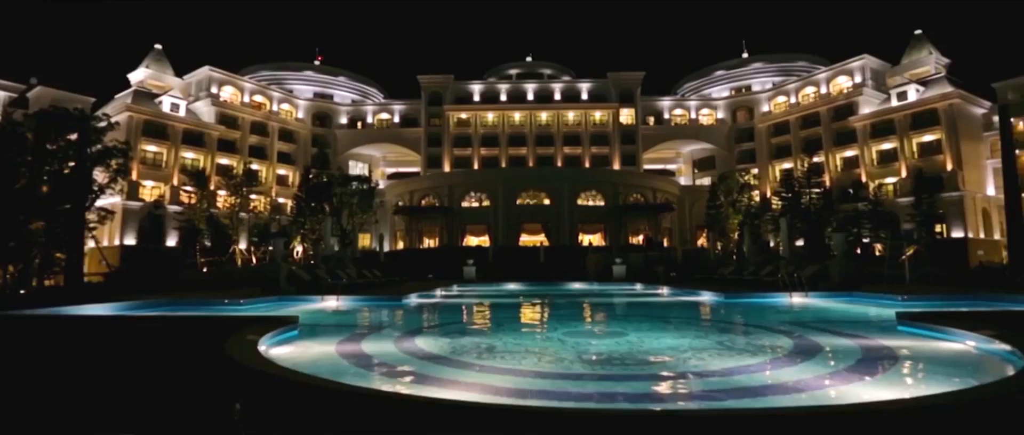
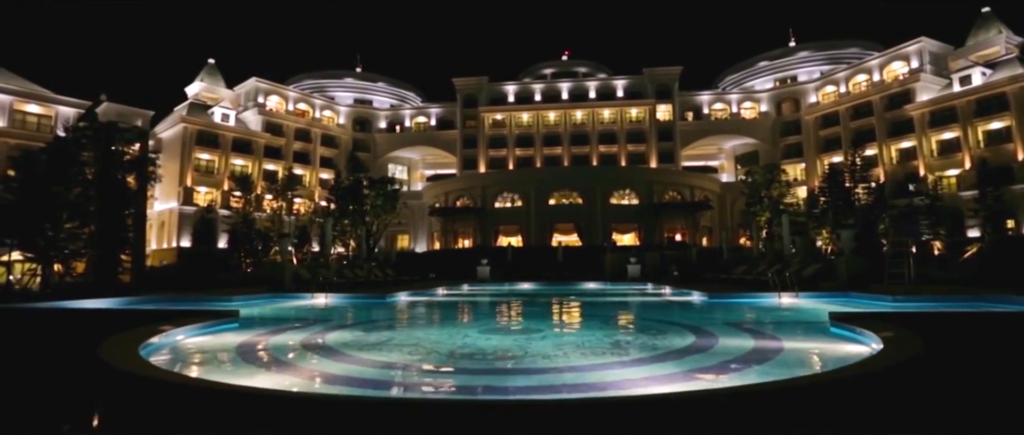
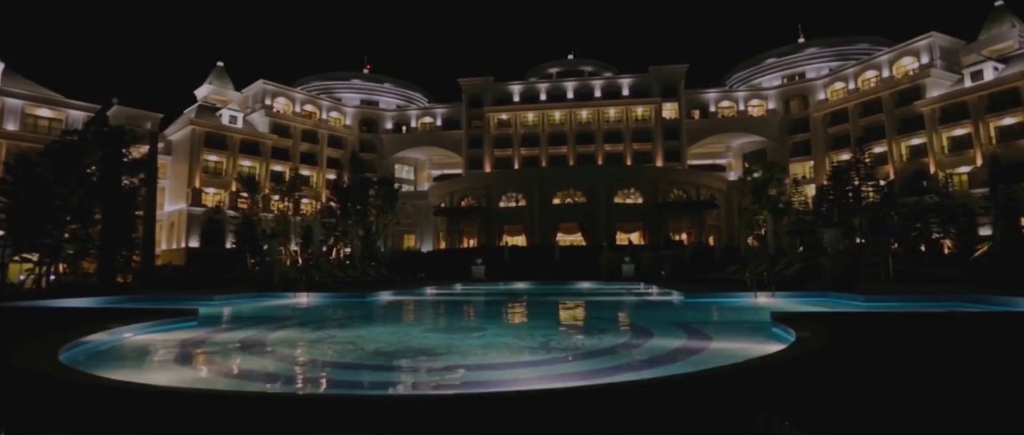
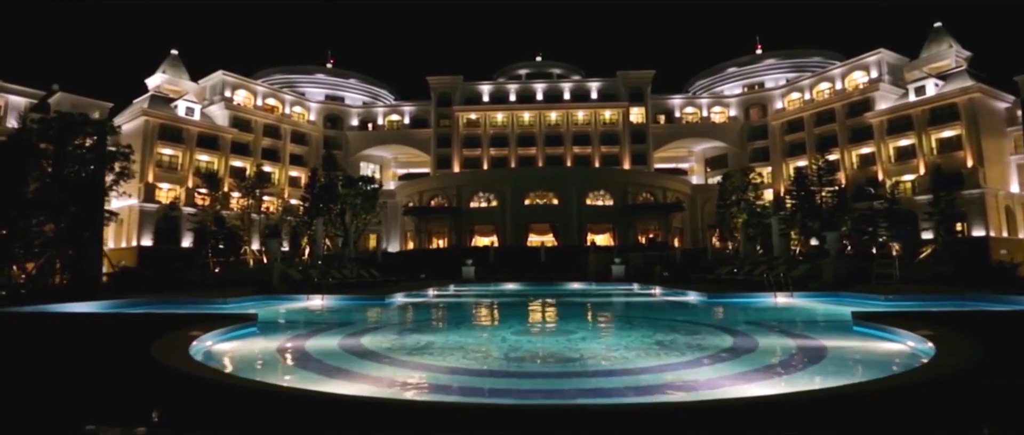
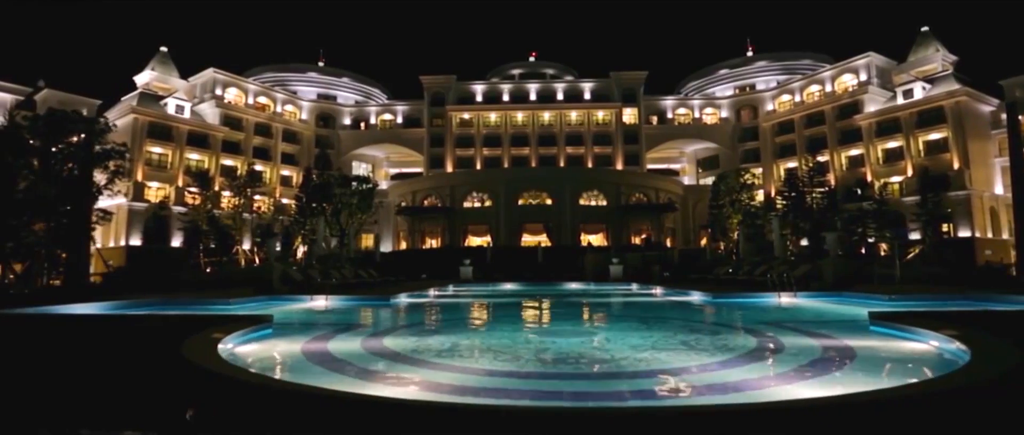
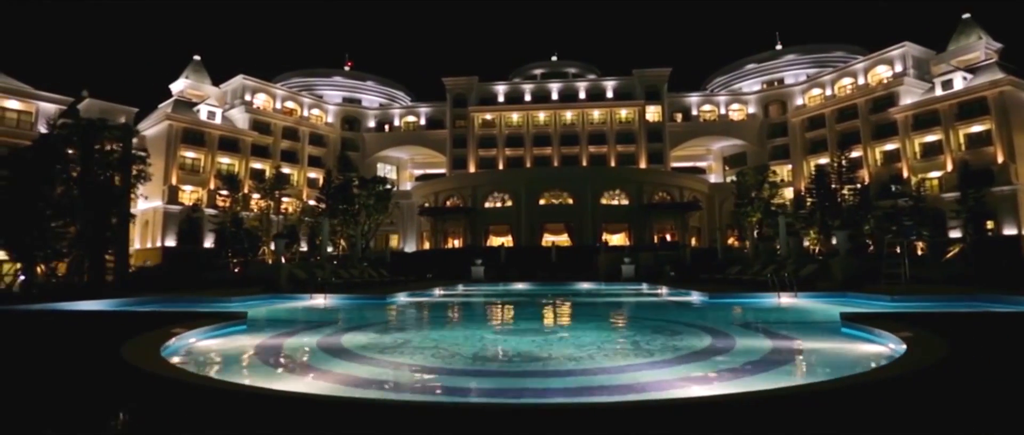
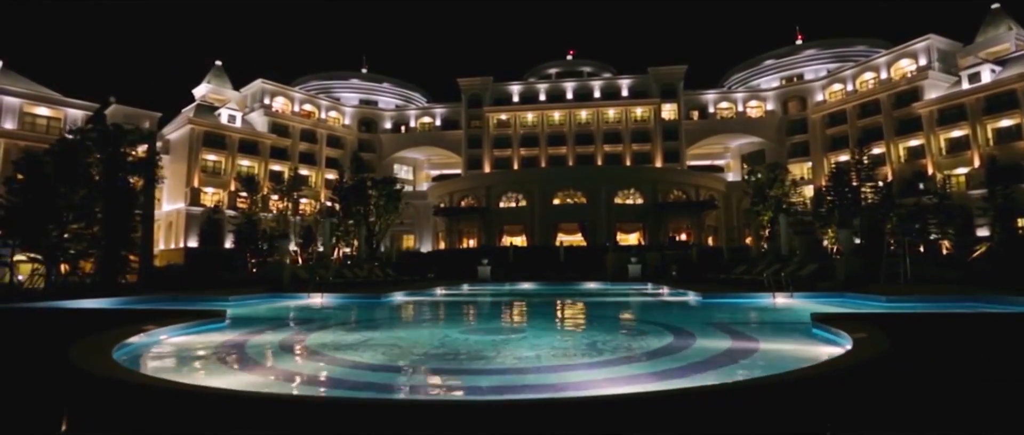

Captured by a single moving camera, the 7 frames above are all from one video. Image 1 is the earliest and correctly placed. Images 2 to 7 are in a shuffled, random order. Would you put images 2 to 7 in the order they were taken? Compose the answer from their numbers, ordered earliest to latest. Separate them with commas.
5, 4, 6, 2, 7, 3
